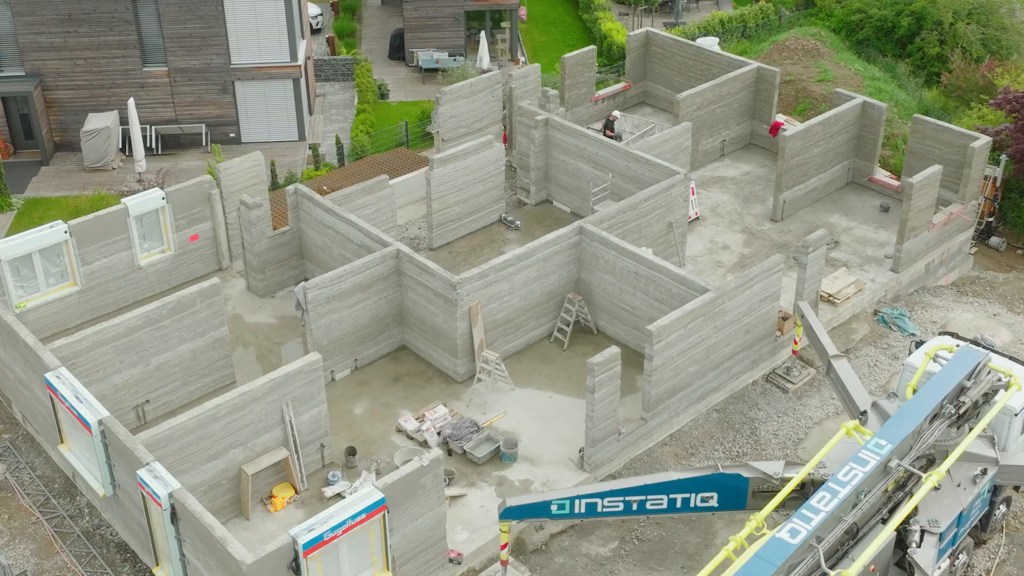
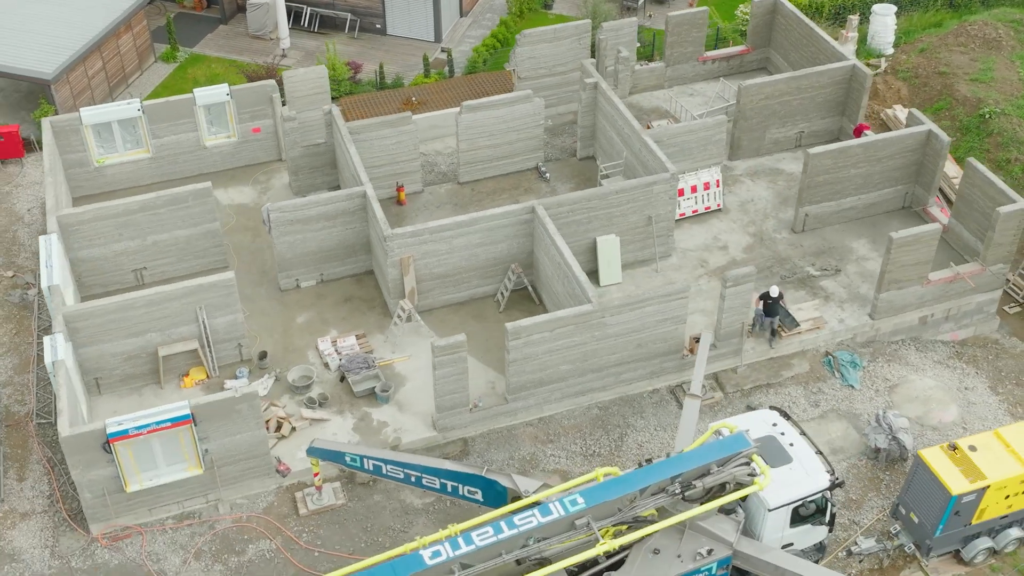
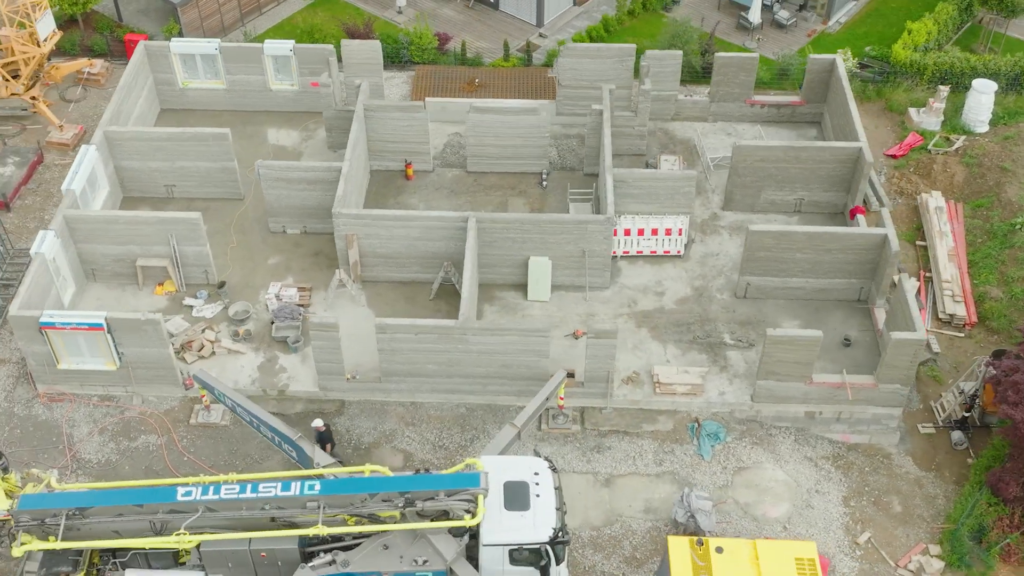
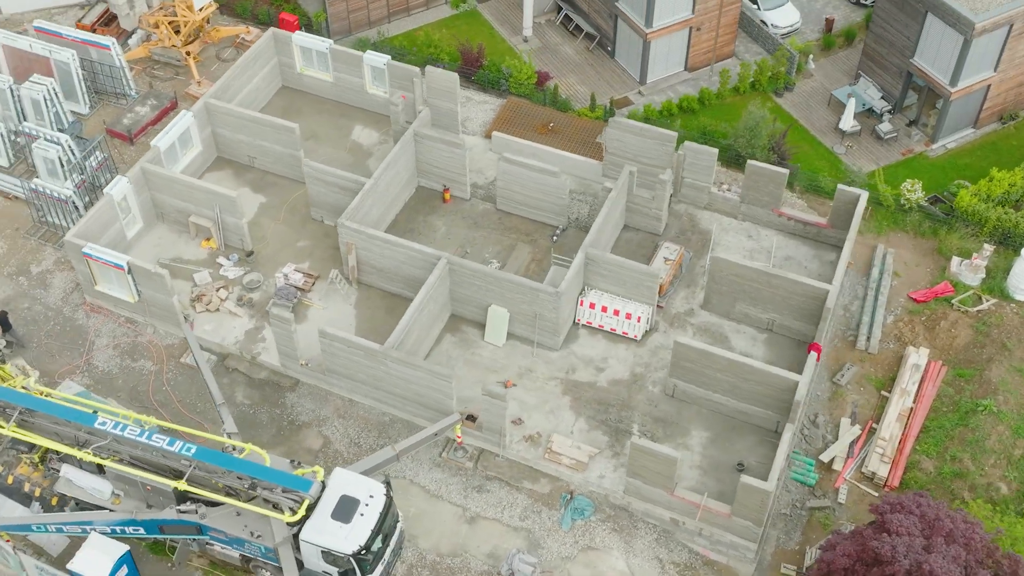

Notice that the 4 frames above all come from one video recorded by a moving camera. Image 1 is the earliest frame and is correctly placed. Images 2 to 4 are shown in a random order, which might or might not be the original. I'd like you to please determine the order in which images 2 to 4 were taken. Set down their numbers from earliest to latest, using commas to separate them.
2, 3, 4
